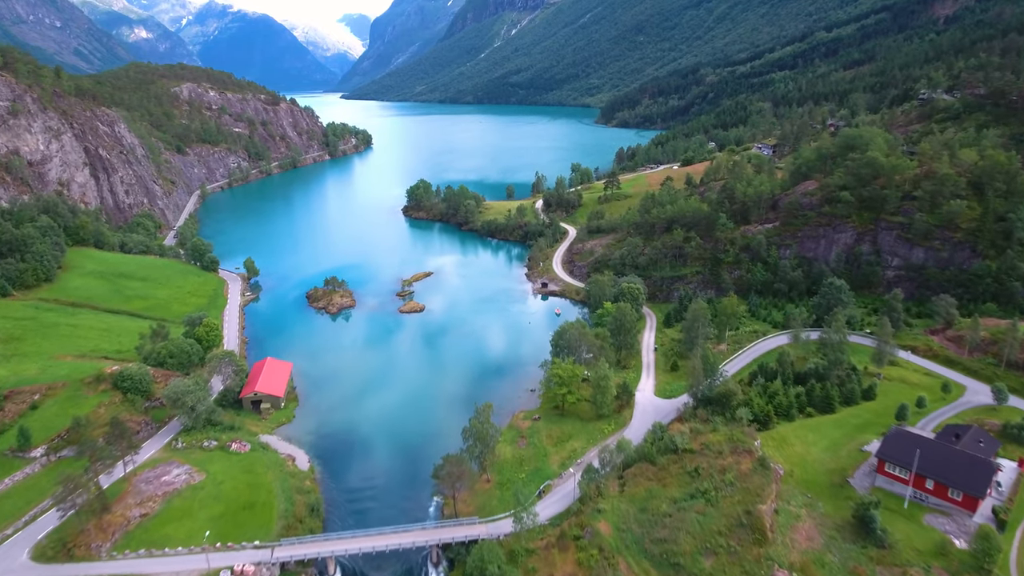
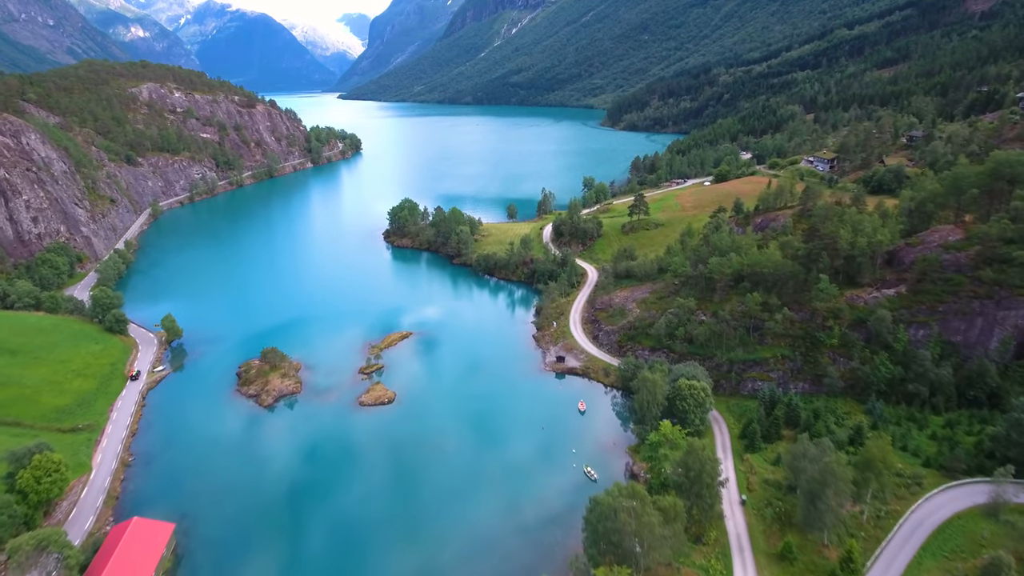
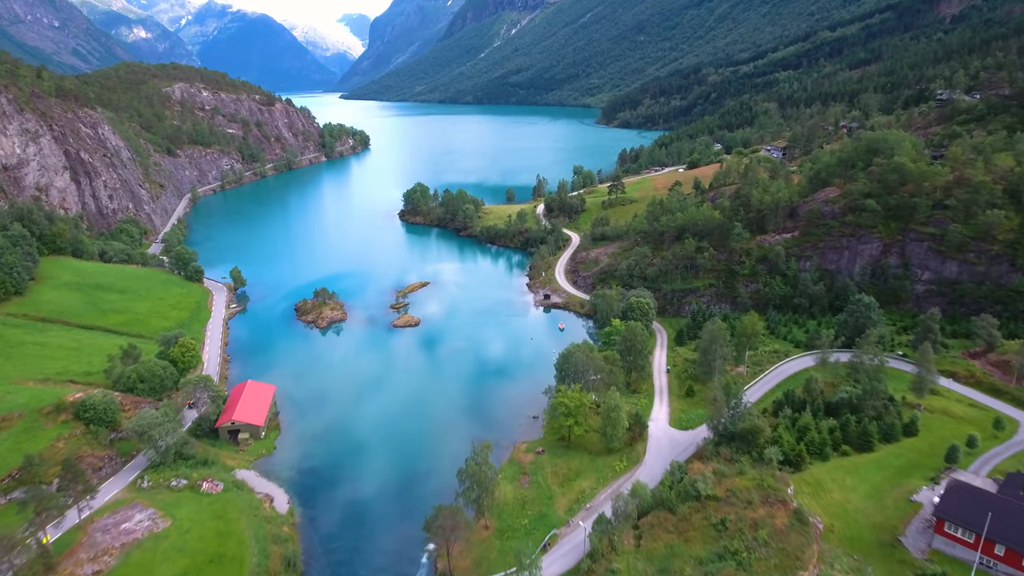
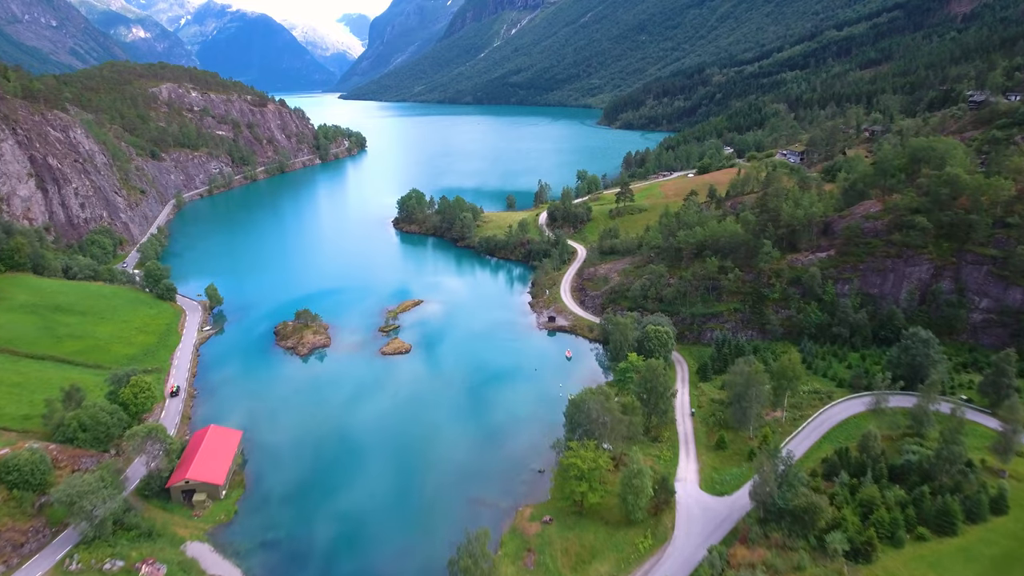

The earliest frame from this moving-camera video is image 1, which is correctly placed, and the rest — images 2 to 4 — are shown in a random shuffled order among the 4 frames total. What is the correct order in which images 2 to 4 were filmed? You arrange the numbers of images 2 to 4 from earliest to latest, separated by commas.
3, 4, 2
